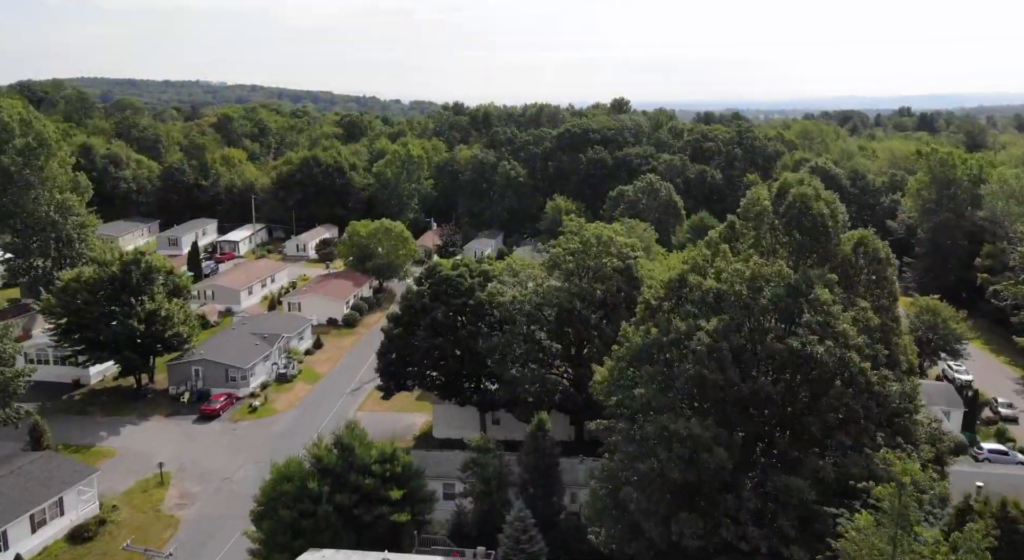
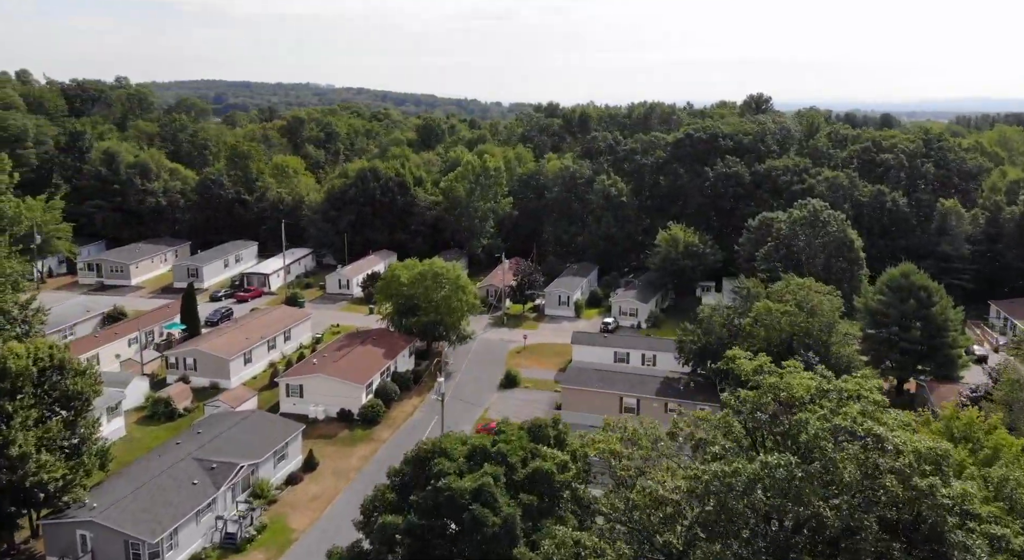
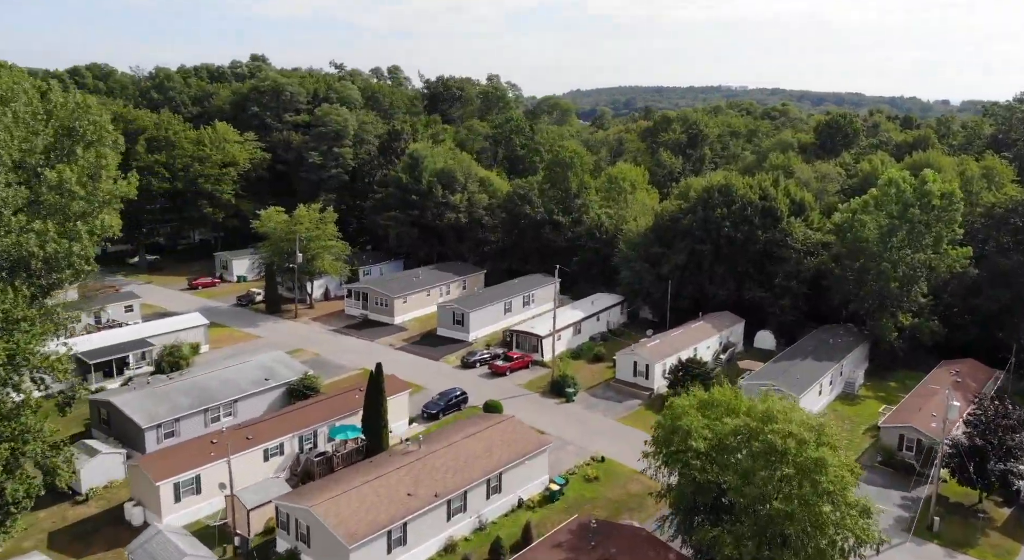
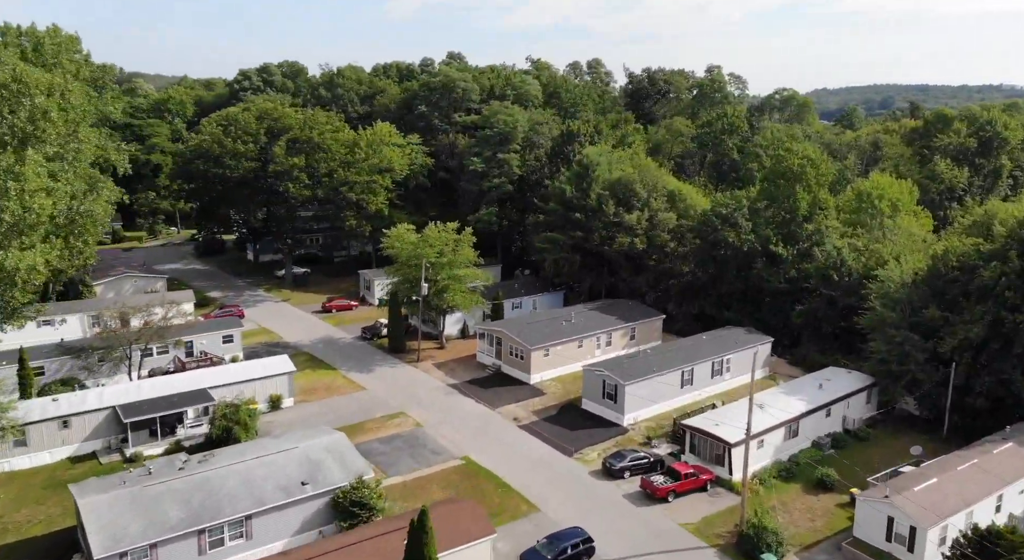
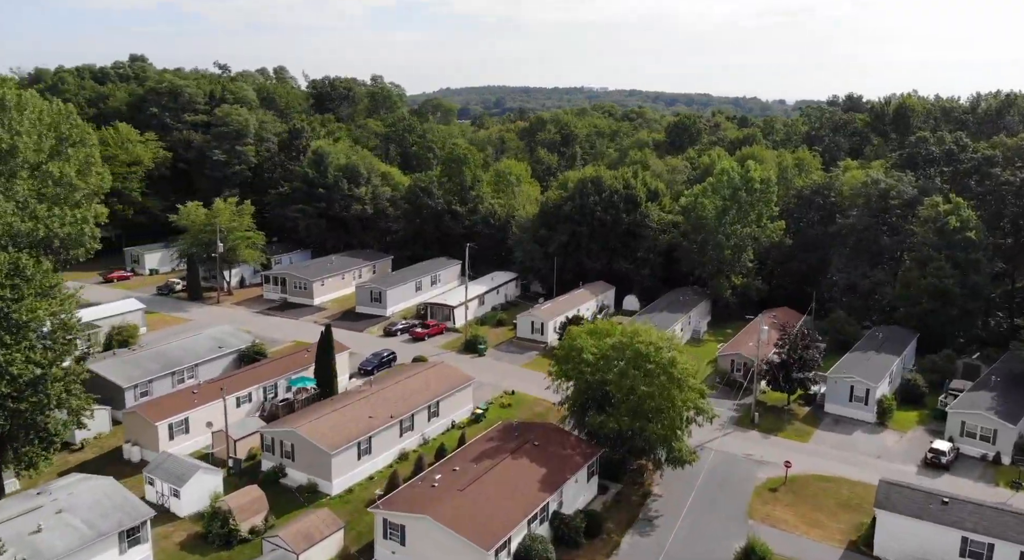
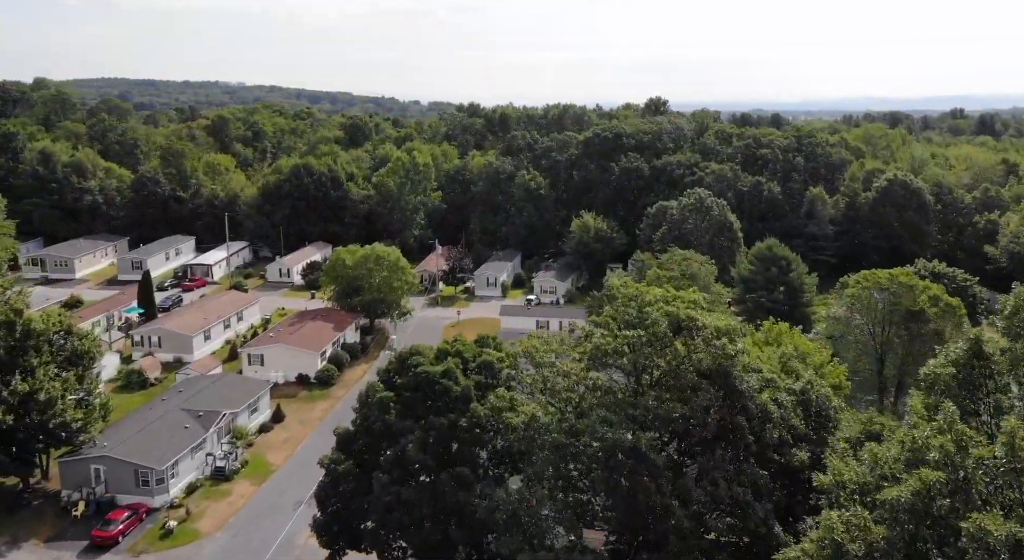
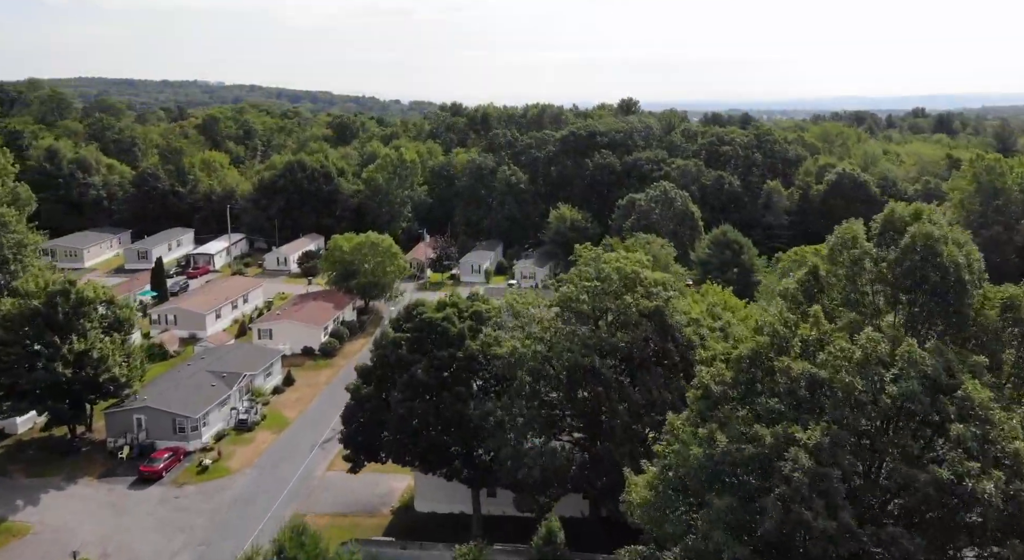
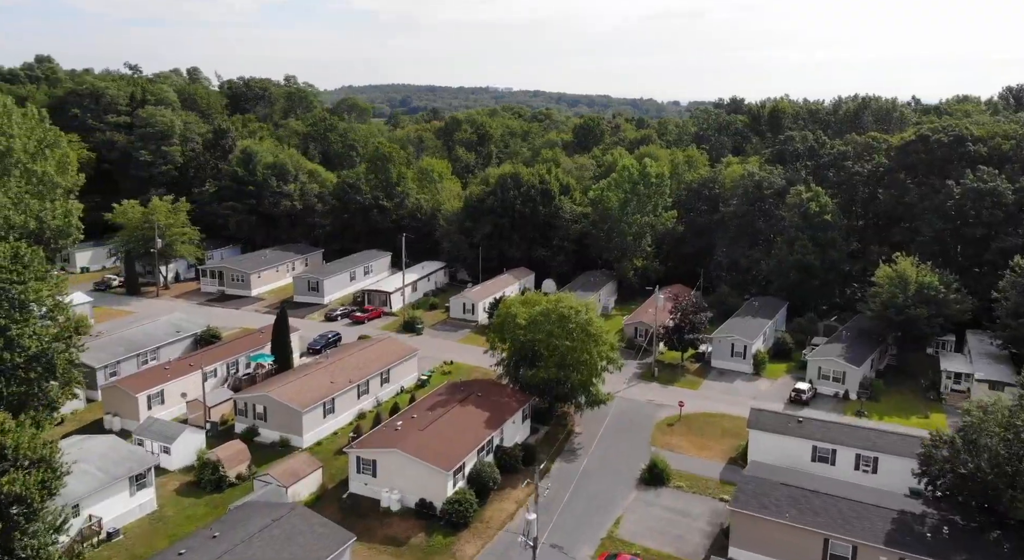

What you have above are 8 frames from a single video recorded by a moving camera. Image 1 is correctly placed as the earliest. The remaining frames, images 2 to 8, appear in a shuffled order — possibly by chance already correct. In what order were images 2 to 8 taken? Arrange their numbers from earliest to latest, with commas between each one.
7, 6, 2, 8, 5, 3, 4
